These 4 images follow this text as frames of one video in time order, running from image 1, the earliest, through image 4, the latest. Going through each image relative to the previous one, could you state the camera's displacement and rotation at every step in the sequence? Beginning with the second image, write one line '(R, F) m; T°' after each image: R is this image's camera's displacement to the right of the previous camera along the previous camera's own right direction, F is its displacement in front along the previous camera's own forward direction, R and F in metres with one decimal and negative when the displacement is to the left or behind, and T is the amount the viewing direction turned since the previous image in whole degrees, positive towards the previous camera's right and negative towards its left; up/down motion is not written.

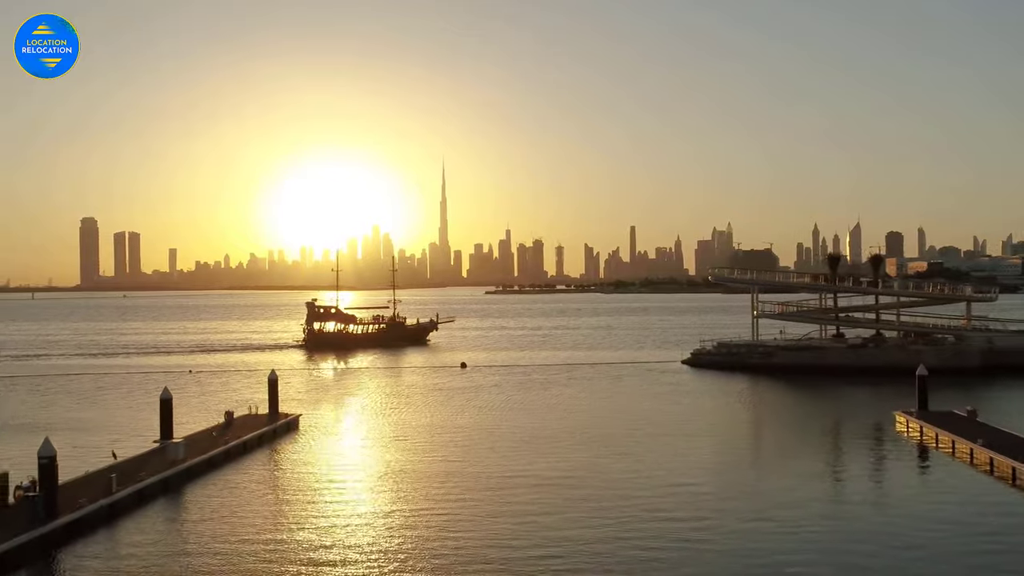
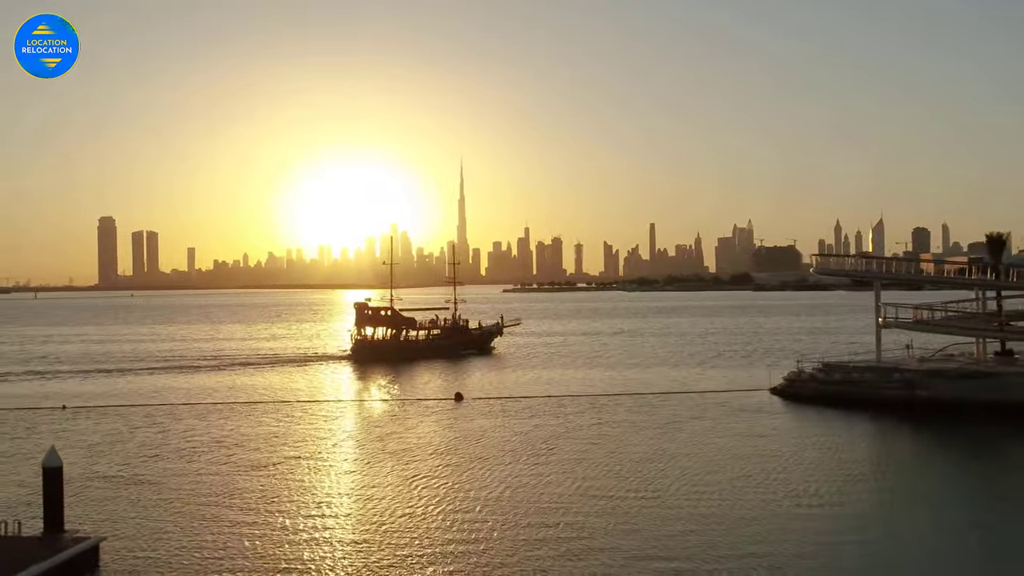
(-1.7, +9.7) m; -1°
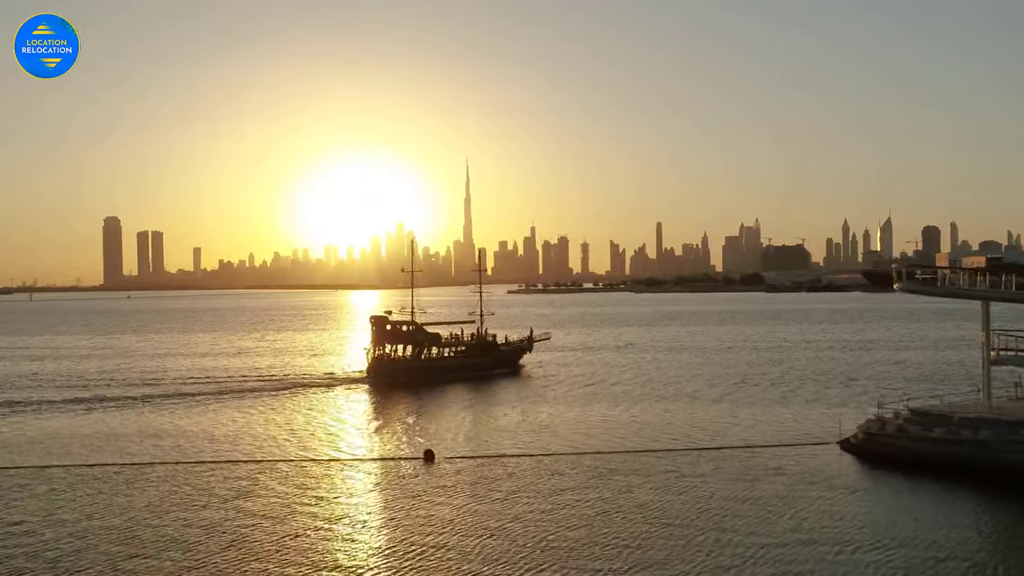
(-1.6, +5.2) m; 0°
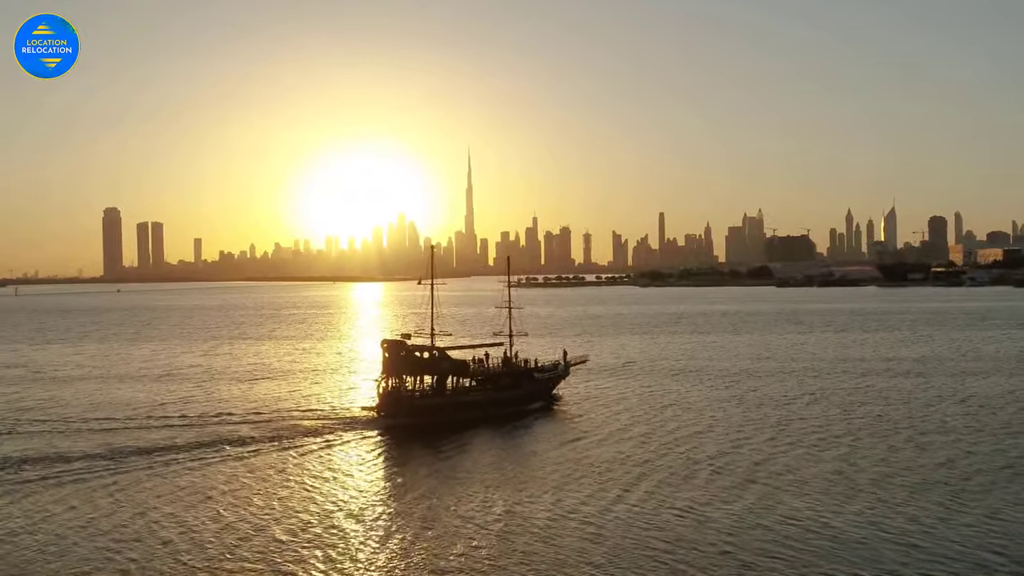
(-1.8, +6.8) m; 0°
